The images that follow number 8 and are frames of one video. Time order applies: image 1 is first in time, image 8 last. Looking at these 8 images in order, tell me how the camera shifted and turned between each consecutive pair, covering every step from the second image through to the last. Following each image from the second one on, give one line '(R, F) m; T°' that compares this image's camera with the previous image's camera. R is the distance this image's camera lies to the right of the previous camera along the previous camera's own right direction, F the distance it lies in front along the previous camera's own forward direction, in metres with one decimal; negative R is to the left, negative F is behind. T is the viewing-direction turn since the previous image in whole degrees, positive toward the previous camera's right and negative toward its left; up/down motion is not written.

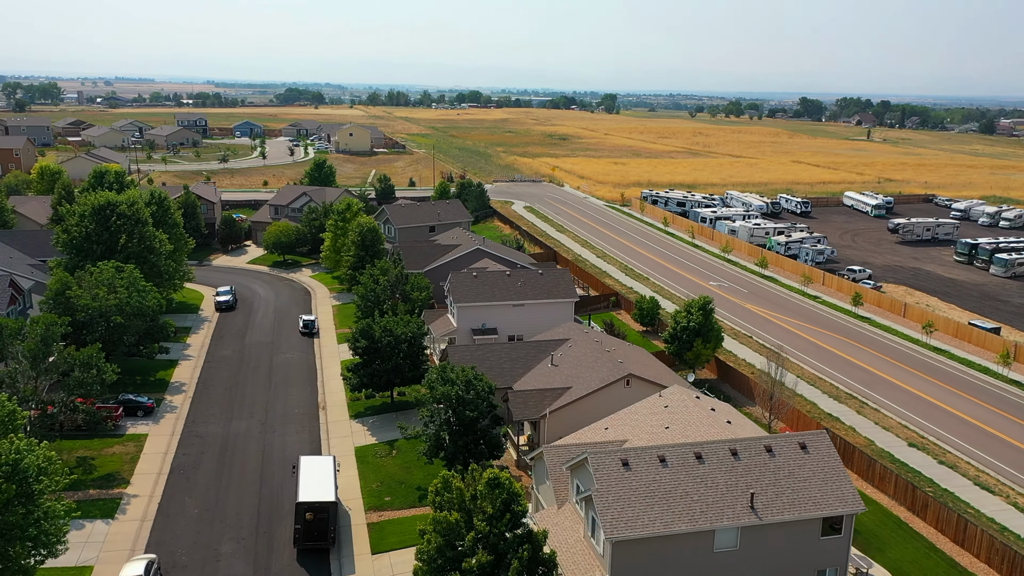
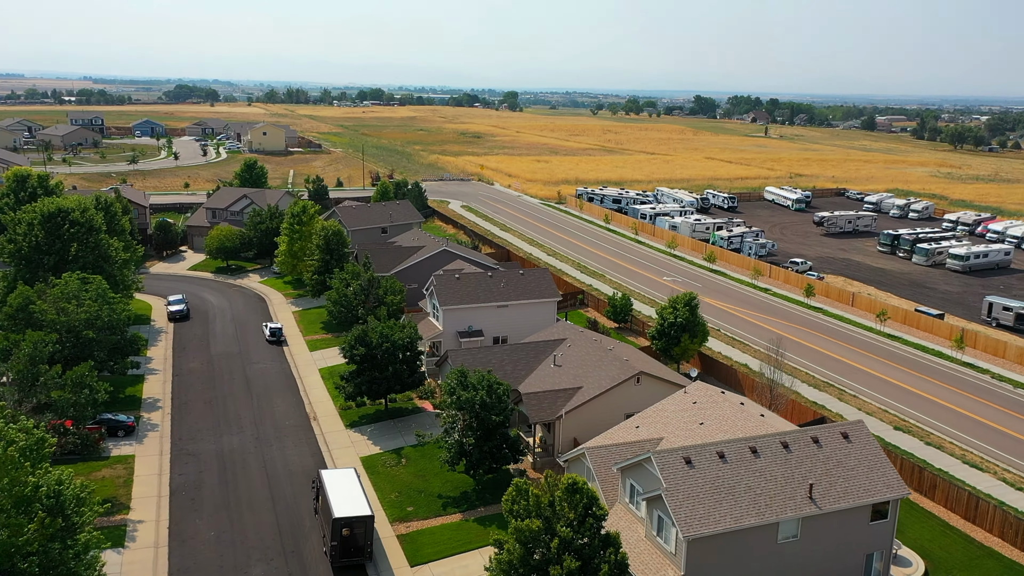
(-4.1, +0.4) m; +7°
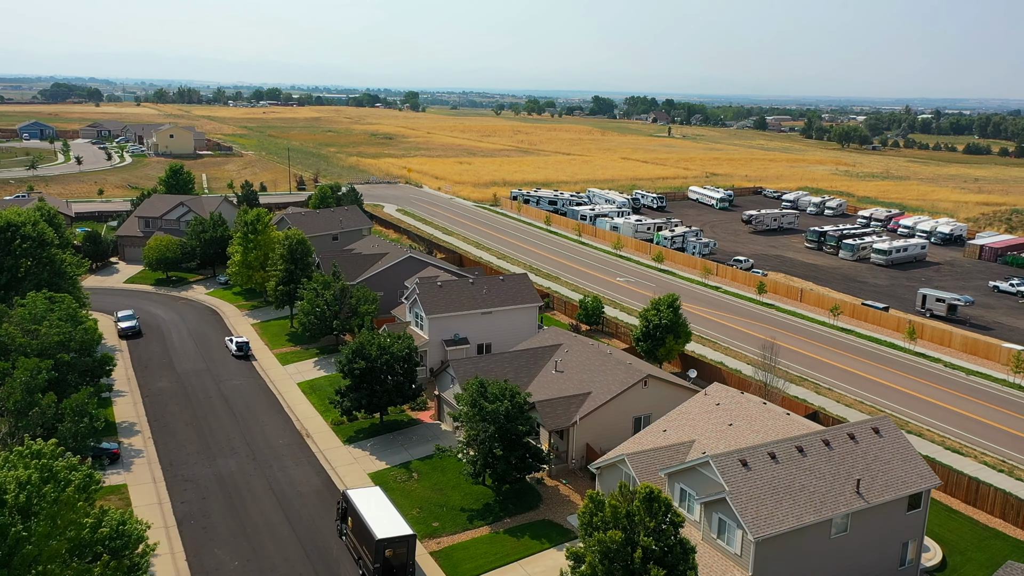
(-4.1, +0.4) m; +7°
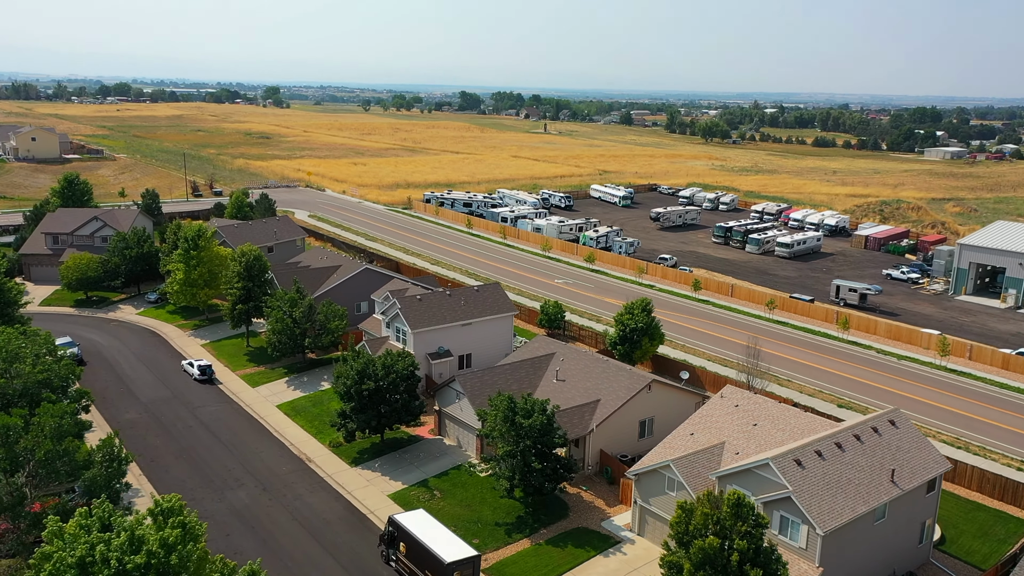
(-5.6, -0.1) m; +9°
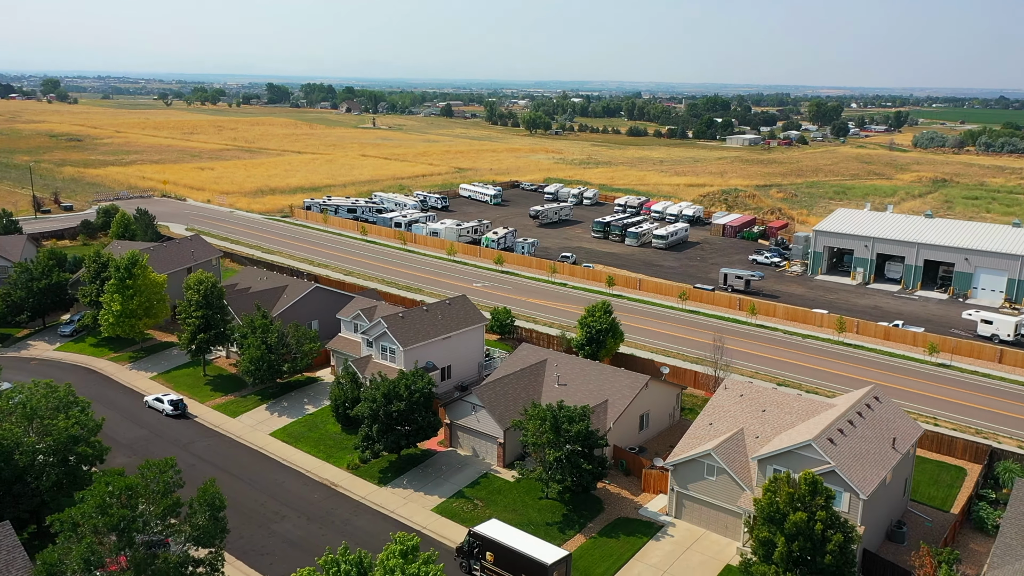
(-8.4, -1.3) m; +13°
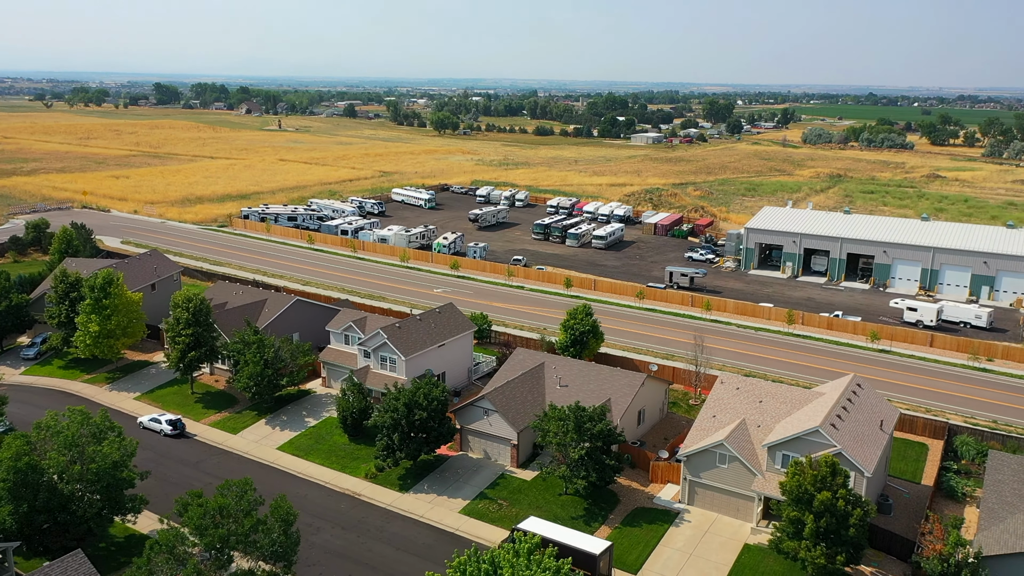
(-4.9, -1.4) m; +7°
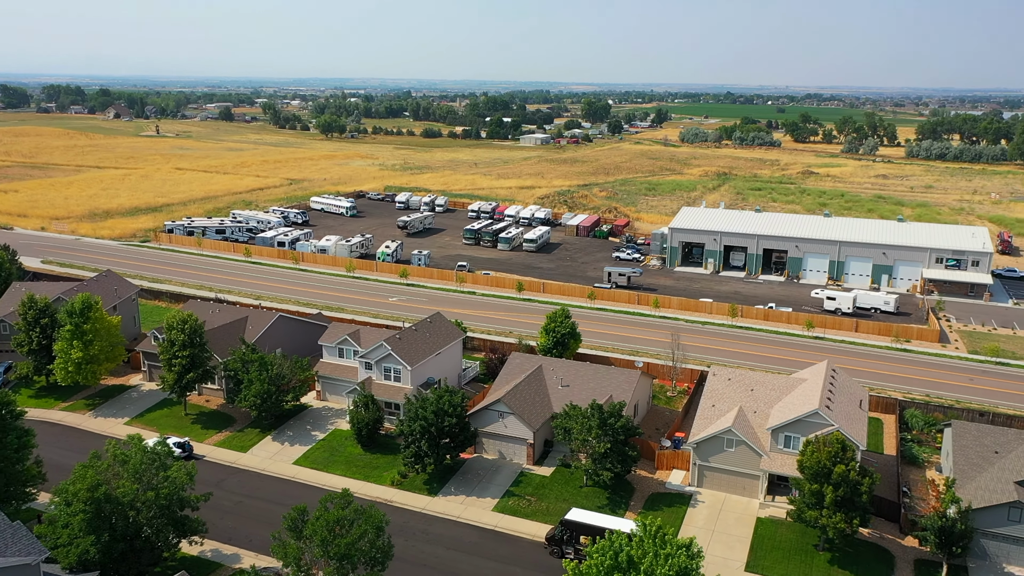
(-6.3, -1.8) m; +8°
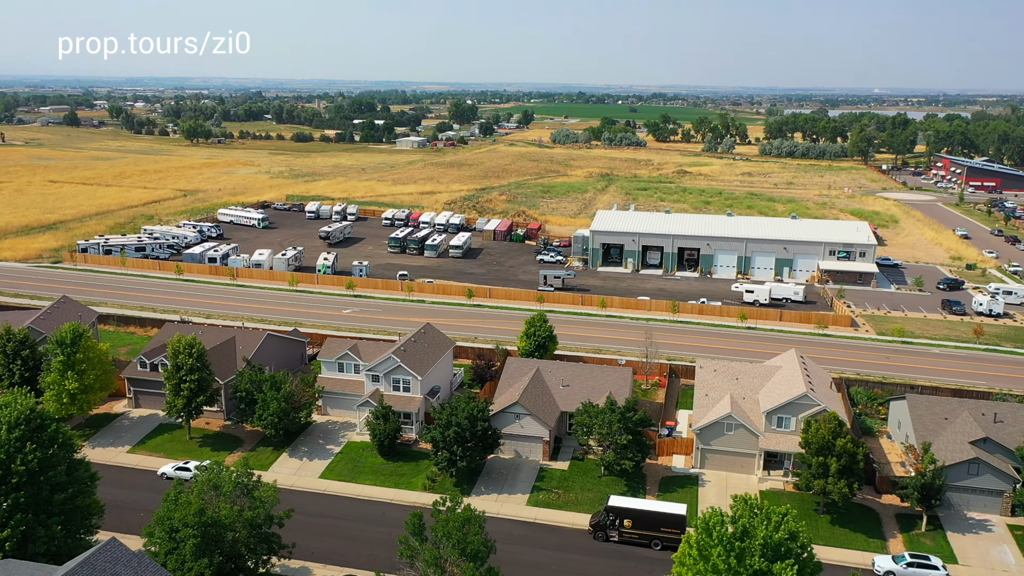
(-7.7, -2.2) m; +10°
